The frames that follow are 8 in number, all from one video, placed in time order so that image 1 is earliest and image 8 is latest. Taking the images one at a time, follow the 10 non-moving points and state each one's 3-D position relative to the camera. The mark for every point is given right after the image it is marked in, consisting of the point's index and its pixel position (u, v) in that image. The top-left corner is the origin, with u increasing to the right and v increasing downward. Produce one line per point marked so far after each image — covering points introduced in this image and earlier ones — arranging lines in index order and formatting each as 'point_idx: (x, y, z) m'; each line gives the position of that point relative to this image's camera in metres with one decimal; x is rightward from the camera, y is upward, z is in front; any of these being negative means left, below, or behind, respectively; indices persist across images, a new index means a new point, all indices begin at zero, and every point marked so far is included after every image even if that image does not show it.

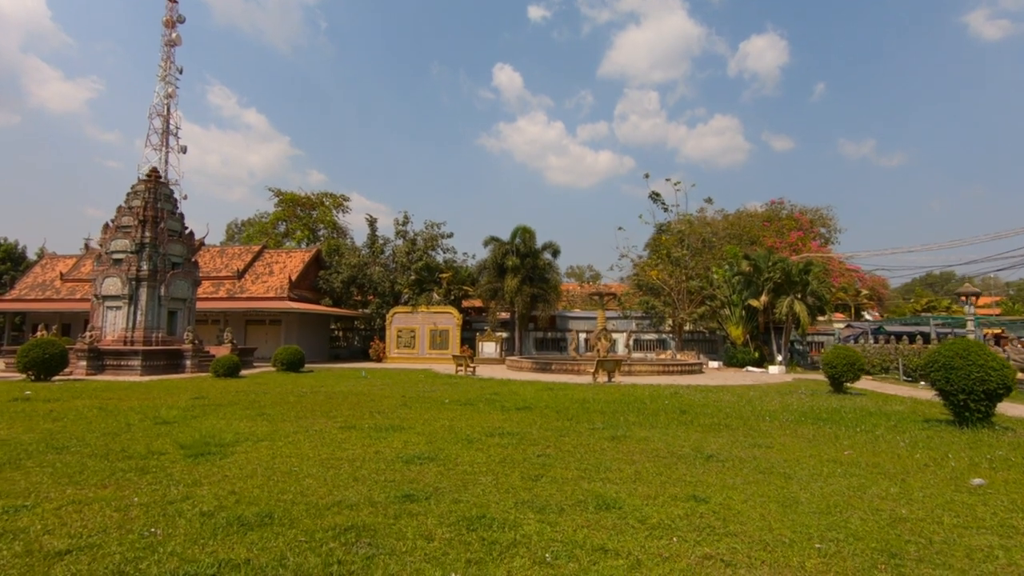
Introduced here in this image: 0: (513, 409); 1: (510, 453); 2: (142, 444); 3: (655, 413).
0: (0.0, -2.3, +10.4) m
1: (0.0, -2.0, +6.5) m
2: (-4.5, -1.9, +6.7) m
3: (+2.6, -2.3, +9.8) m
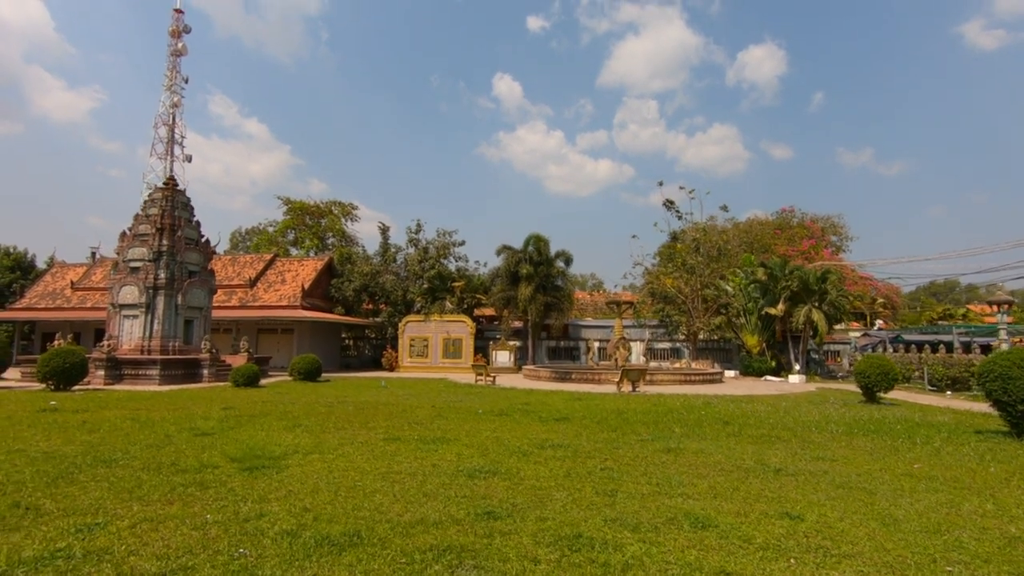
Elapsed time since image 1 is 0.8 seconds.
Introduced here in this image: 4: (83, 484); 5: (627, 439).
0: (+0.7, -2.5, +10.2) m
1: (+0.7, -2.1, +6.4) m
2: (-3.8, -2.0, +6.5) m
3: (+3.3, -2.4, +9.6) m
4: (-4.2, -1.9, +5.3) m
5: (+1.7, -2.3, +8.2) m
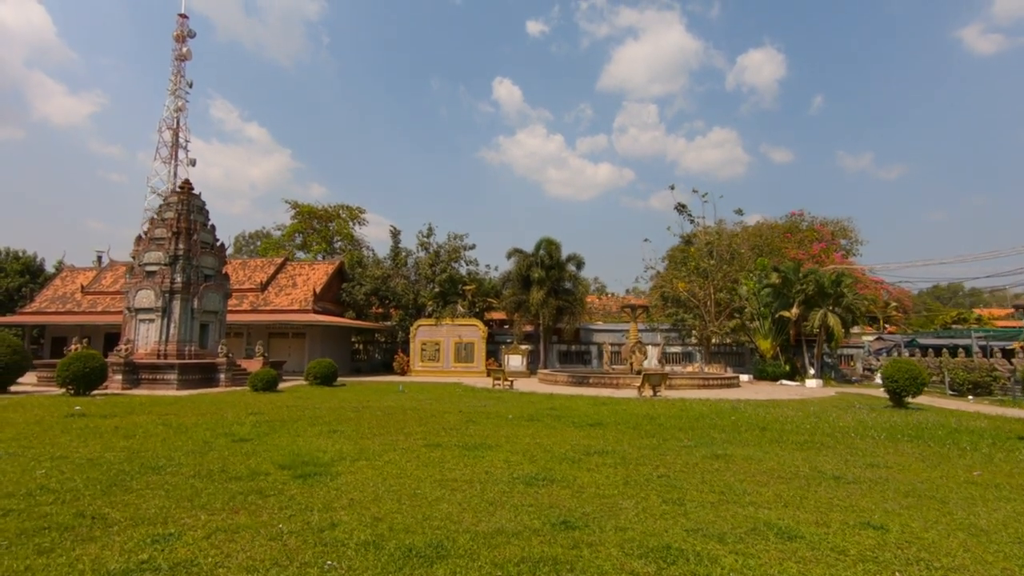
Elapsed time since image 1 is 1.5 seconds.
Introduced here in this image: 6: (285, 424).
0: (+1.4, -2.5, +10.1) m
1: (+1.3, -2.1, +6.3) m
2: (-3.2, -2.1, +6.4) m
3: (+3.9, -2.5, +9.5) m
4: (-3.5, -2.0, +5.2) m
5: (+2.3, -2.3, +8.1) m
6: (-4.1, -2.4, +9.8) m
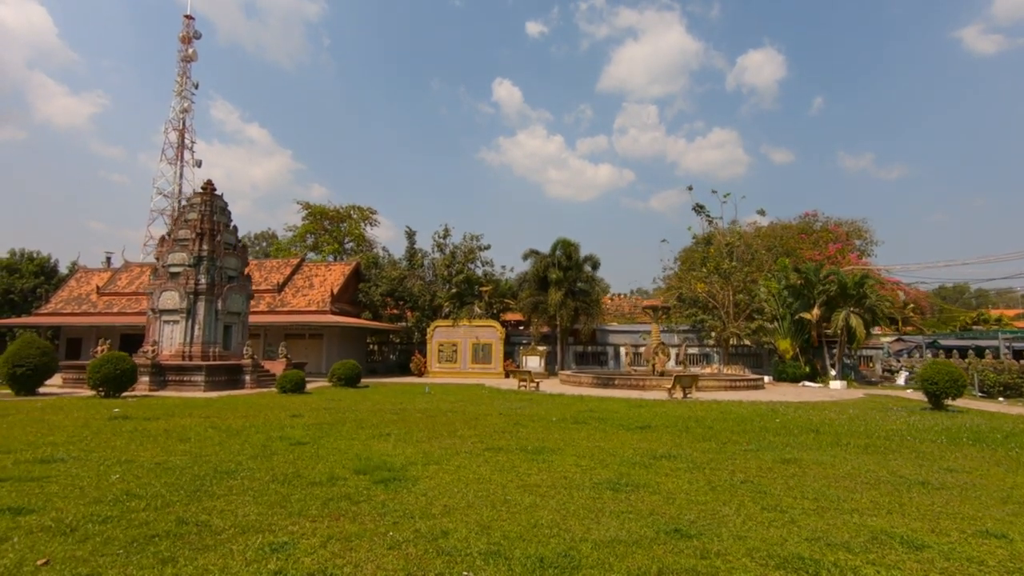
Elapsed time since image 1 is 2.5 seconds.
0: (+2.2, -2.6, +10.0) m
1: (+2.2, -2.2, +6.2) m
2: (-2.3, -2.1, +6.3) m
3: (+4.8, -2.5, +9.4) m
4: (-2.7, -2.0, +5.1) m
5: (+3.2, -2.4, +8.0) m
6: (-3.2, -2.5, +9.7) m
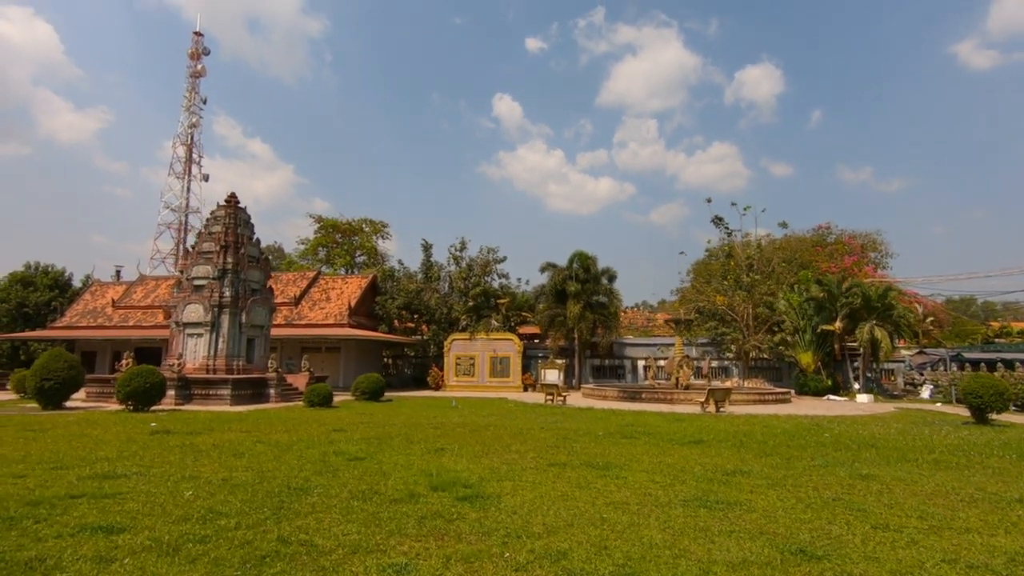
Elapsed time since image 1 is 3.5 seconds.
0: (+3.2, -2.8, +9.8) m
1: (+3.1, -2.3, +6.0) m
2: (-1.4, -2.2, +6.1) m
3: (+5.7, -2.7, +9.2) m
4: (-1.8, -2.1, +5.0) m
5: (+4.1, -2.5, +7.8) m
6: (-2.3, -2.7, +9.6) m
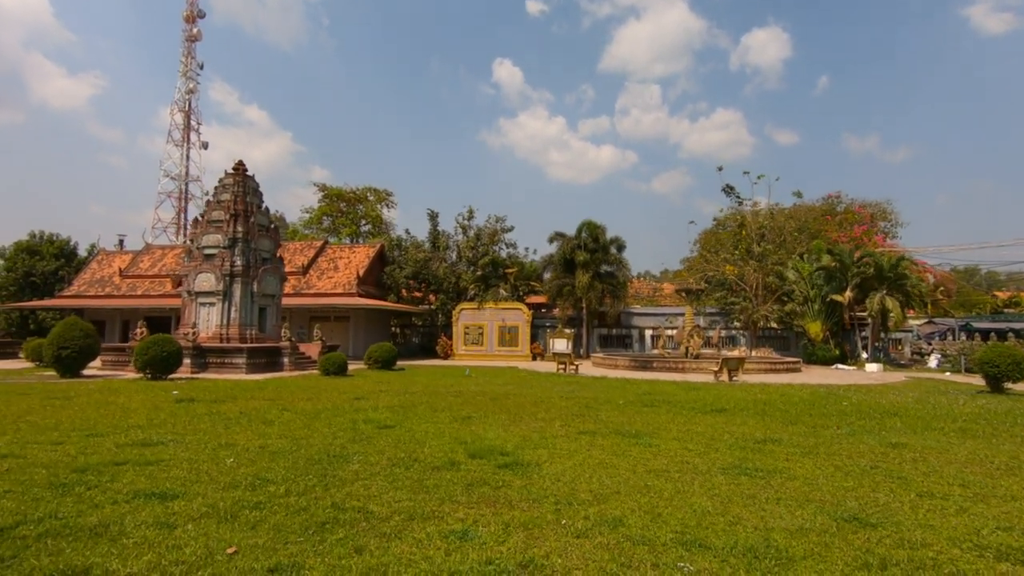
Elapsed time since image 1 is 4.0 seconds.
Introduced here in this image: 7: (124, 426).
0: (+3.6, -2.2, +9.9) m
1: (+3.5, -1.9, +6.0) m
2: (-1.0, -1.9, +6.2) m
3: (+6.1, -2.2, +9.3) m
4: (-1.4, -1.8, +5.0) m
5: (+4.5, -2.1, +7.9) m
6: (-1.9, -2.1, +9.6) m
7: (-5.6, -2.0, +7.9) m
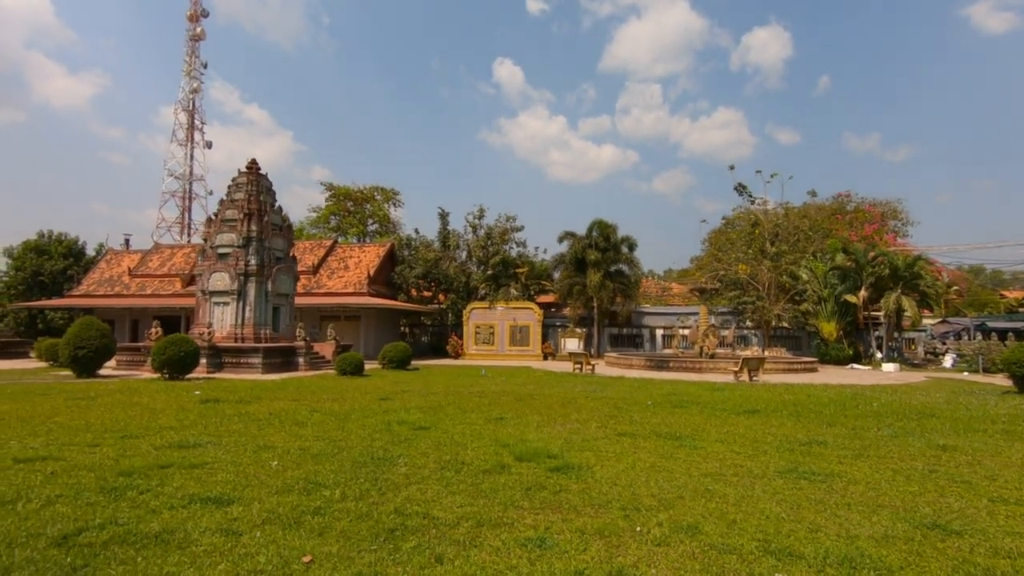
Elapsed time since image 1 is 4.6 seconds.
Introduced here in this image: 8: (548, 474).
0: (+4.1, -2.2, +9.7) m
1: (+4.0, -1.9, +5.9) m
2: (-0.5, -1.9, +6.1) m
3: (+6.7, -2.2, +9.1) m
4: (-0.9, -1.8, +4.9) m
5: (+5.0, -2.1, +7.7) m
6: (-1.3, -2.1, +9.5) m
7: (-5.1, -2.0, +7.8) m
8: (+0.4, -1.8, +5.4) m
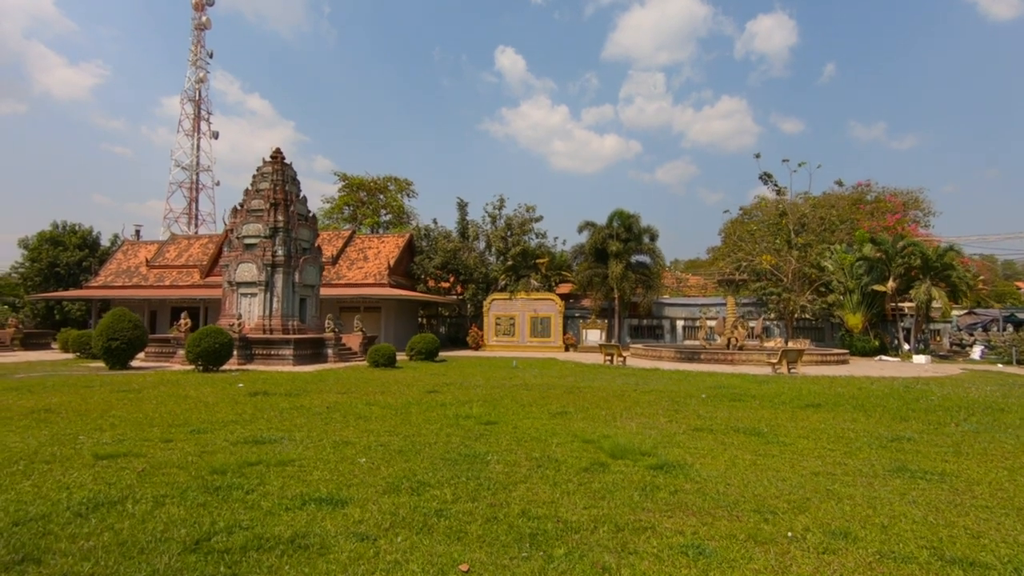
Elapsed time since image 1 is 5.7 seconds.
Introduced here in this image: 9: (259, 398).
0: (+5.1, -2.1, +9.5) m
1: (+5.0, -1.8, +5.7) m
2: (+0.5, -1.8, +5.9) m
3: (+7.7, -2.0, +8.9) m
4: (+0.1, -1.7, +4.7) m
5: (+6.0, -2.0, +7.5) m
6: (-0.3, -2.0, +9.3) m
7: (-4.1, -1.9, +7.6) m
8: (+1.3, -1.8, +5.2) m
9: (-4.6, -2.0, +9.9) m
